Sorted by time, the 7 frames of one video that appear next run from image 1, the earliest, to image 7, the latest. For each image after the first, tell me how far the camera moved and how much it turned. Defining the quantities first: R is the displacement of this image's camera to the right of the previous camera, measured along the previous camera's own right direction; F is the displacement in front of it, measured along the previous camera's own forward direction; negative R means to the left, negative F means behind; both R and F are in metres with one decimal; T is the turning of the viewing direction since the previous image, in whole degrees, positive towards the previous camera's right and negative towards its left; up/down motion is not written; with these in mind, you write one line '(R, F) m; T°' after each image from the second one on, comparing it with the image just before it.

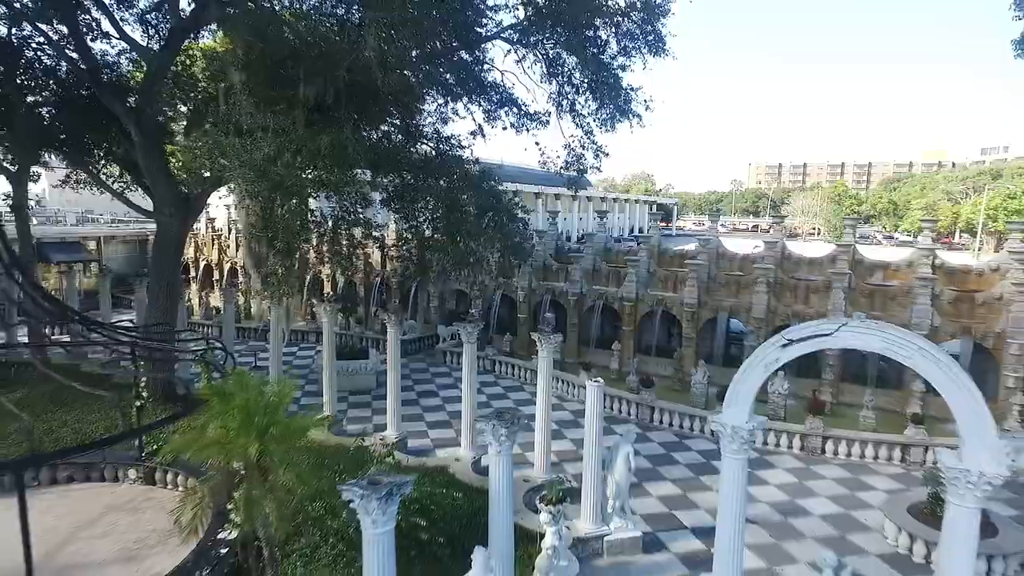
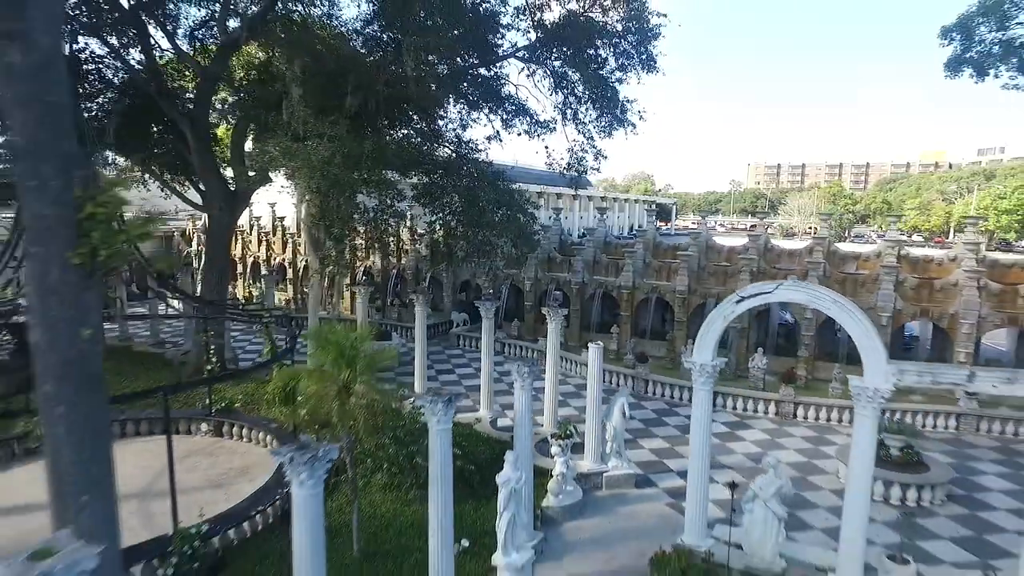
(-0.2, -1.6) m; 0°
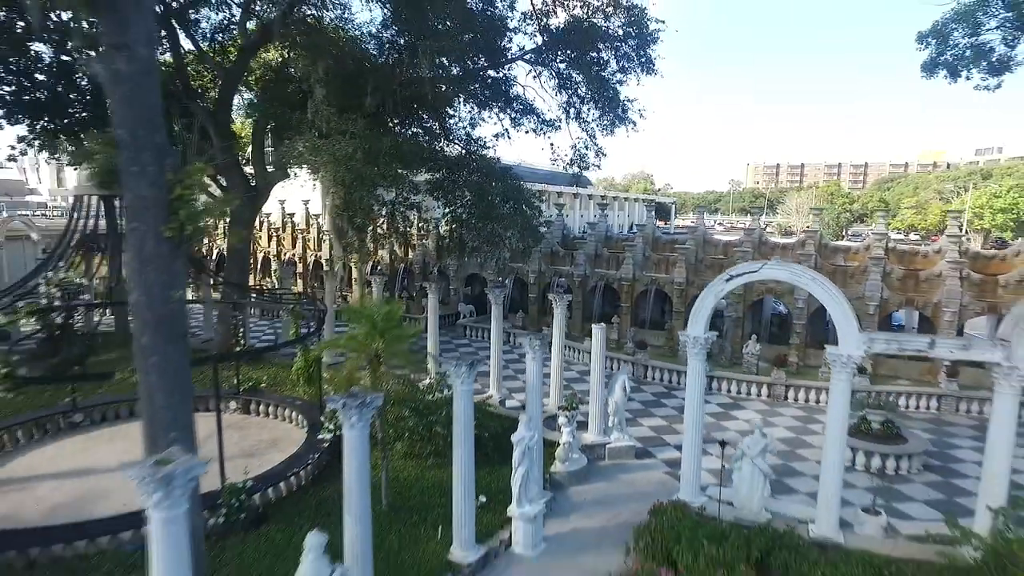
(-0.2, -0.8) m; 0°
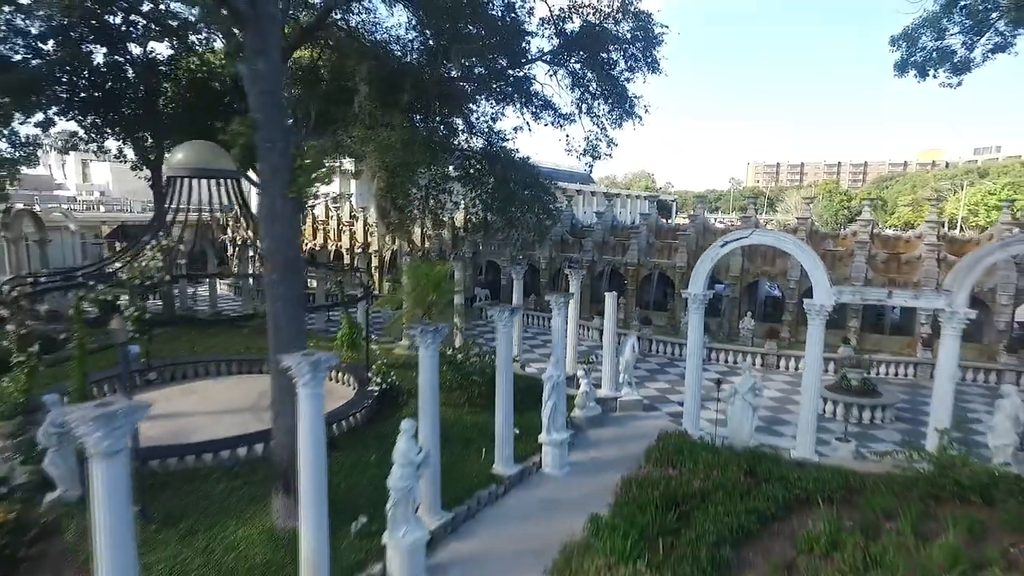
(-0.4, -1.4) m; 0°
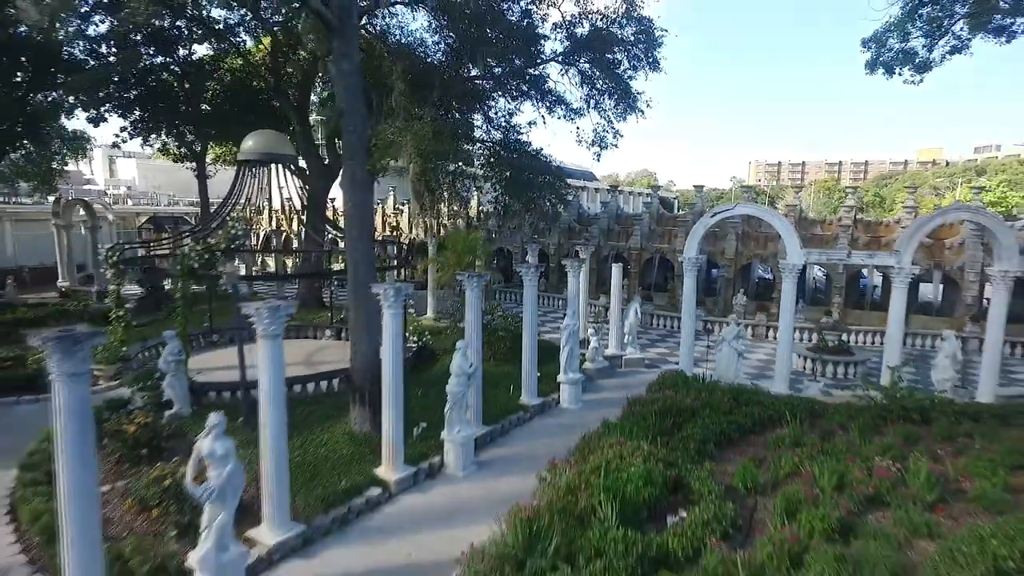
(-0.3, -1.7) m; 0°
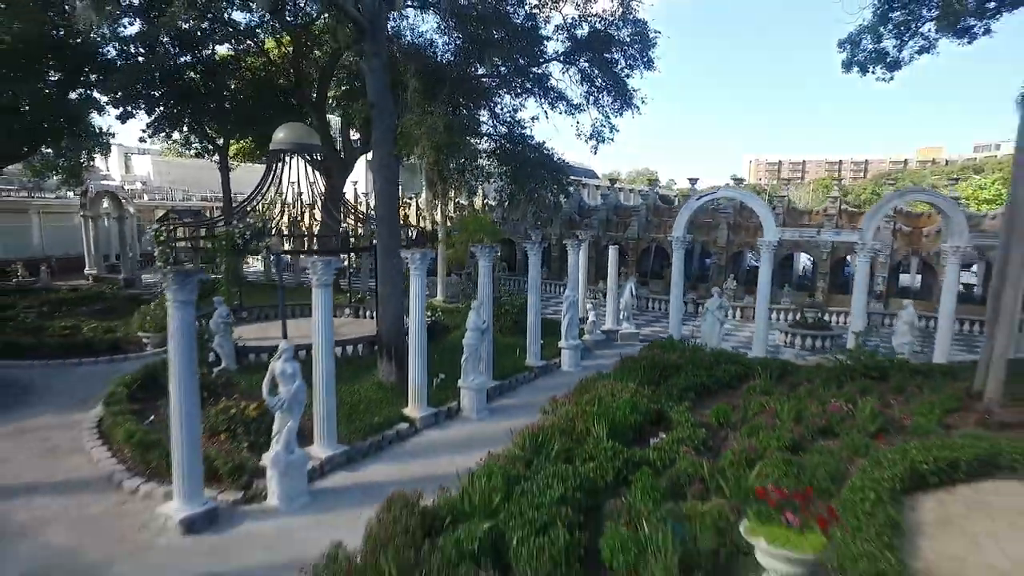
(-0.1, -1.2) m; 0°
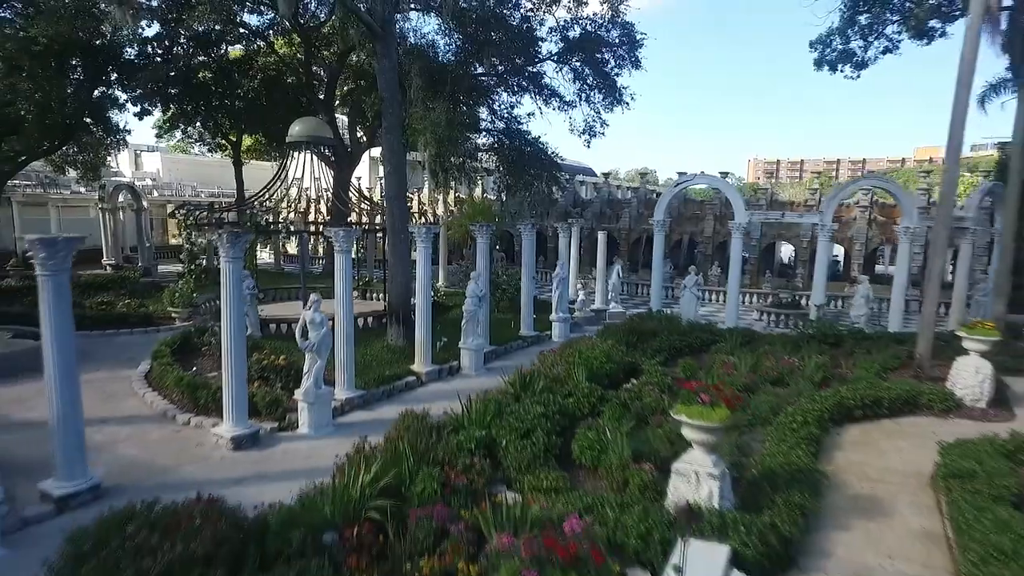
(+0.1, -1.2) m; 0°
